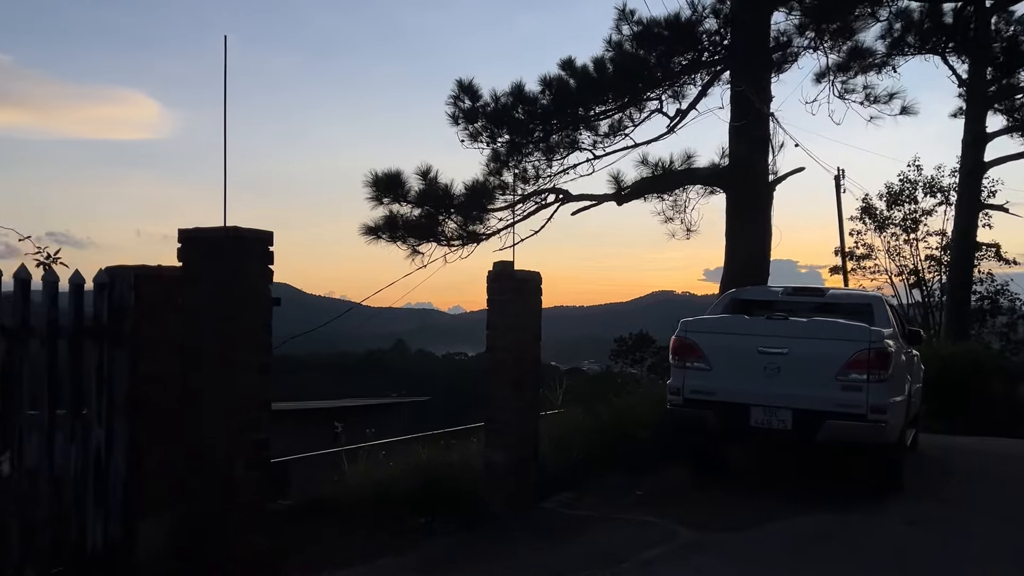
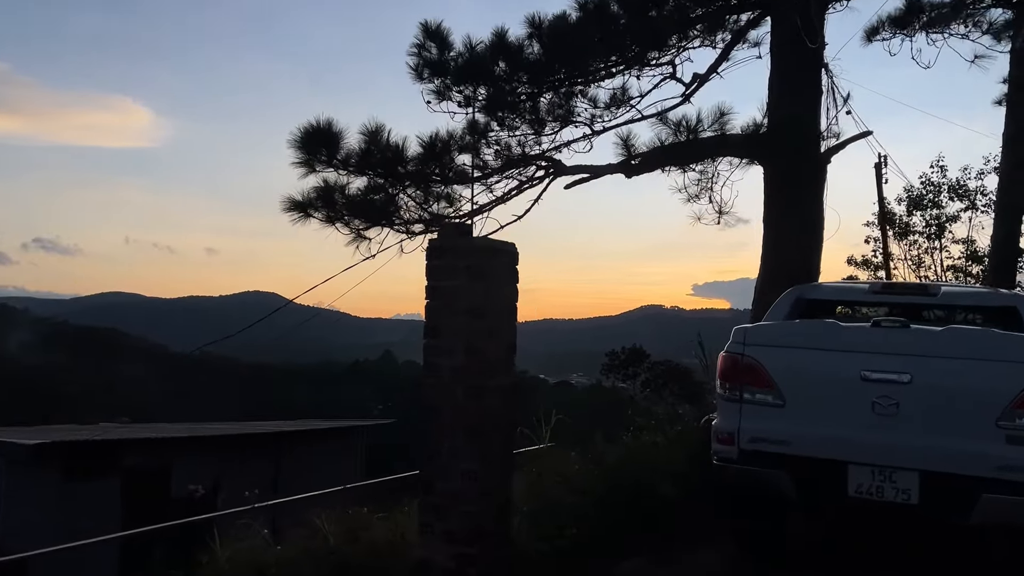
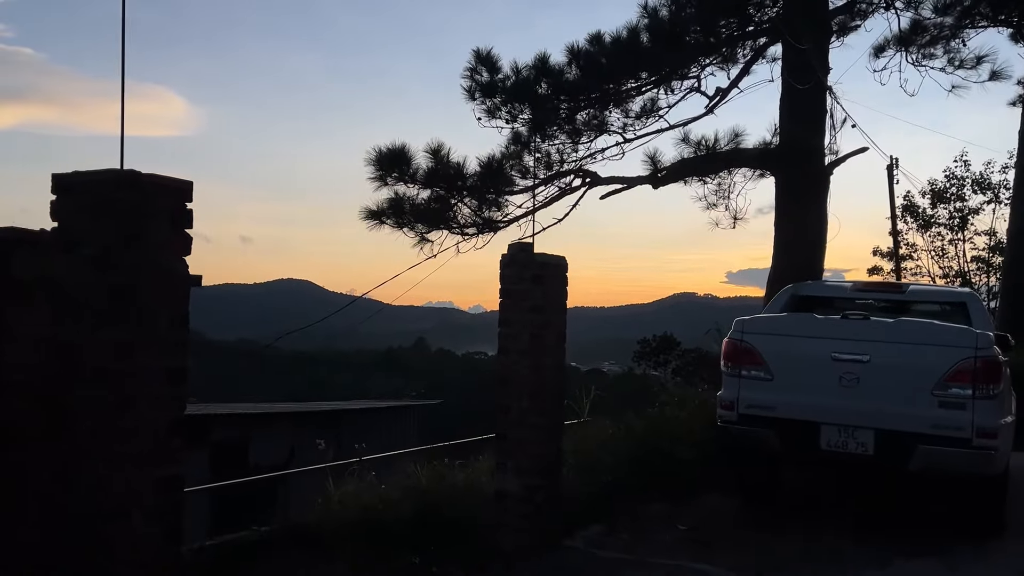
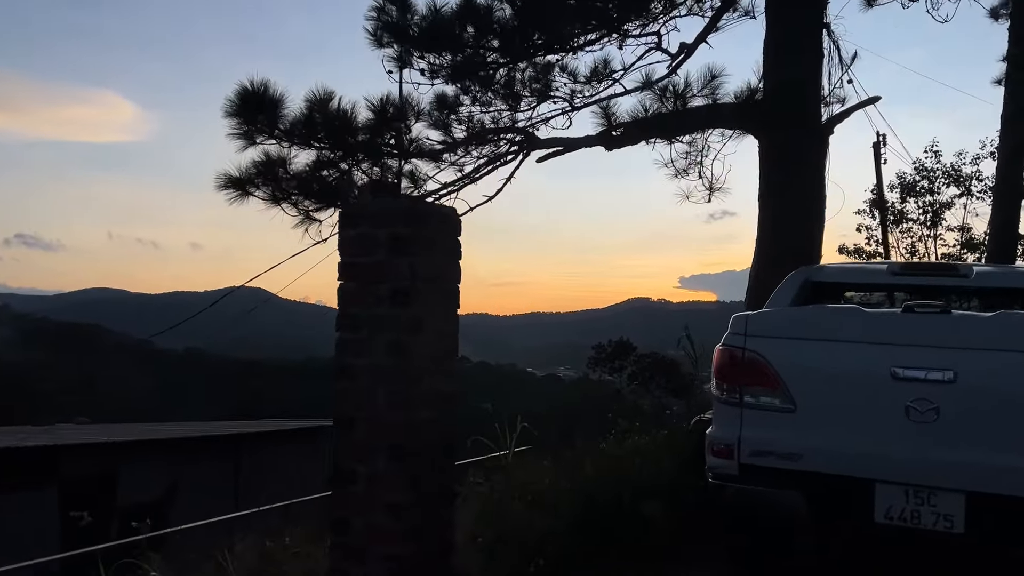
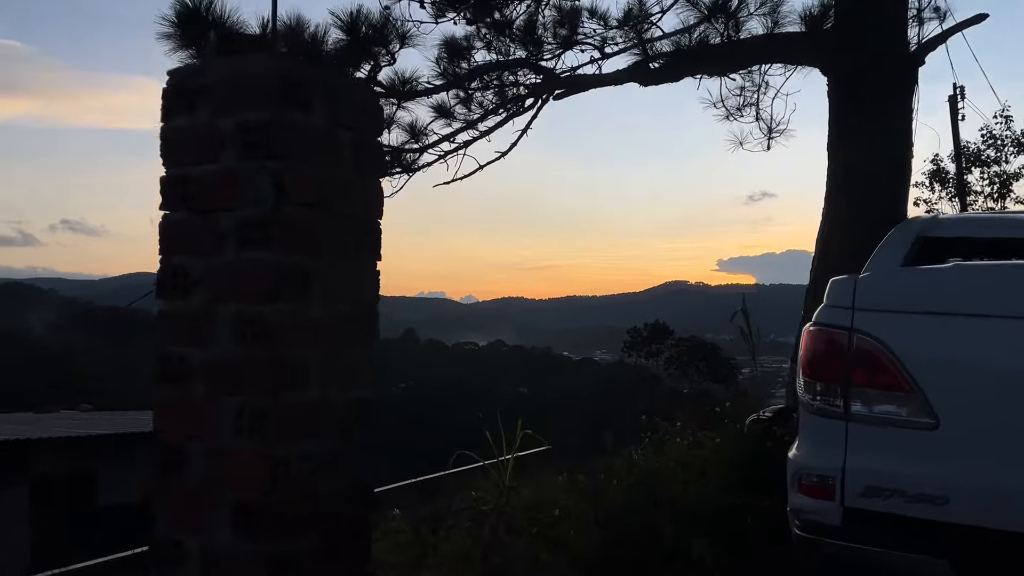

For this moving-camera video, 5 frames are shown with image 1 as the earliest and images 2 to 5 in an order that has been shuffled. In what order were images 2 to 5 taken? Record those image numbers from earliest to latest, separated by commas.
3, 2, 4, 5
